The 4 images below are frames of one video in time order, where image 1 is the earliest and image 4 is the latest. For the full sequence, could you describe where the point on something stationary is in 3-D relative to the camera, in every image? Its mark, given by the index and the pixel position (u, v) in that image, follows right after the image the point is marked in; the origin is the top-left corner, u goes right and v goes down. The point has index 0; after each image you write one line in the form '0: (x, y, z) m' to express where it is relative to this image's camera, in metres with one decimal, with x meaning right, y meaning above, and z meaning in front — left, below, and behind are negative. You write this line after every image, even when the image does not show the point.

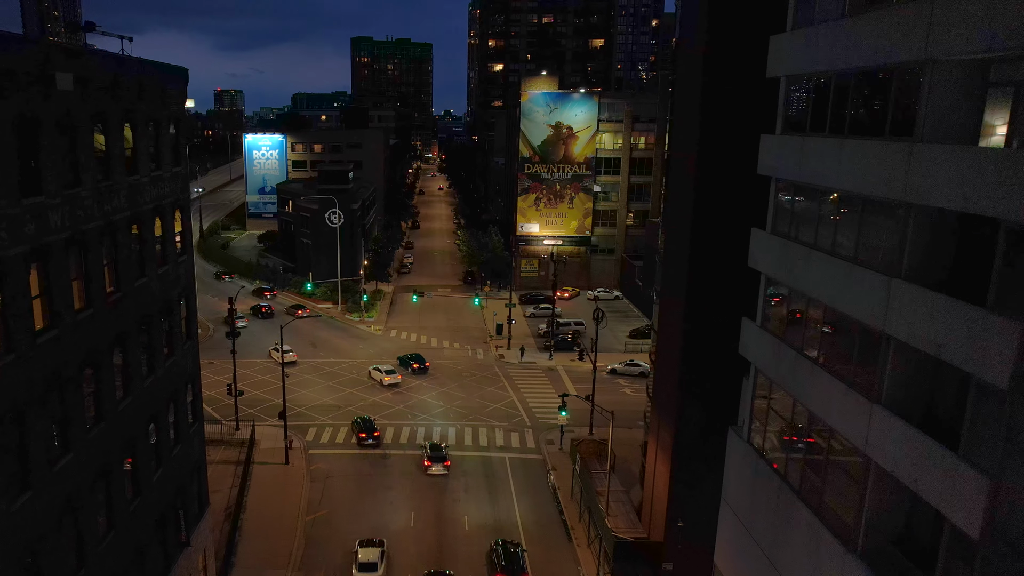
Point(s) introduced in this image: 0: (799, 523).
0: (+7.5, -6.2, +18.2) m
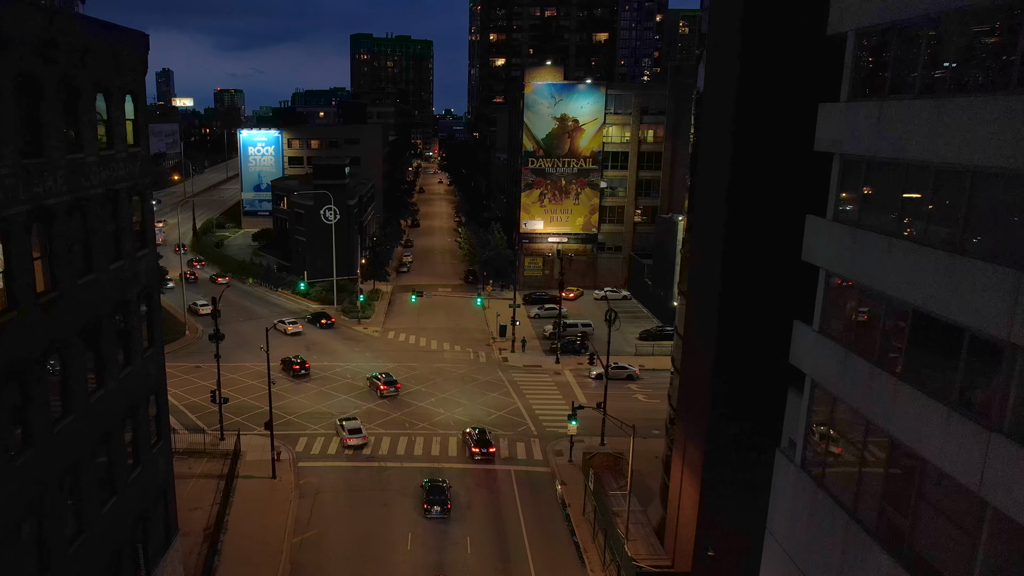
0: (+7.8, -6.1, +14.9) m
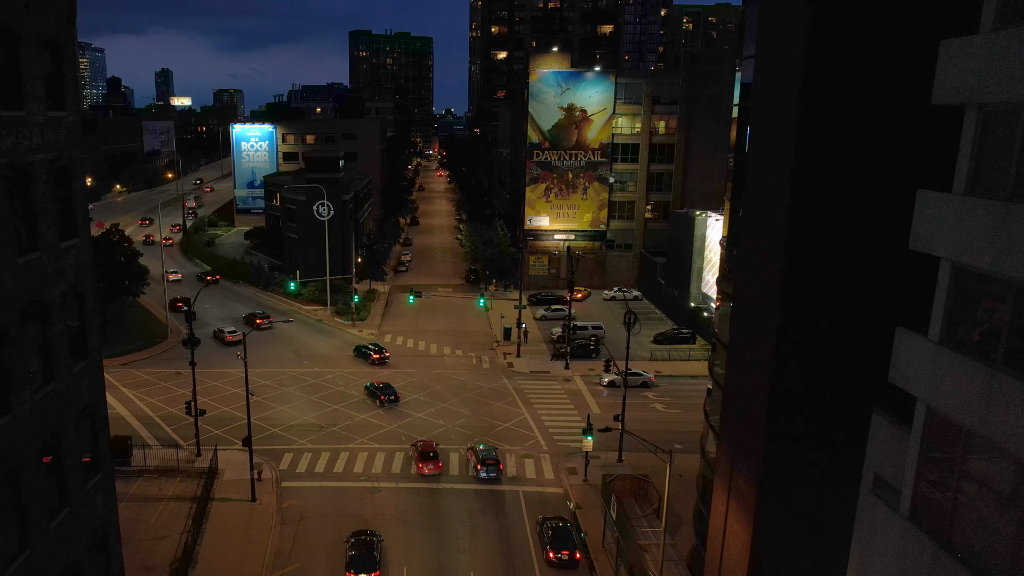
0: (+8.3, -6.1, +10.6) m
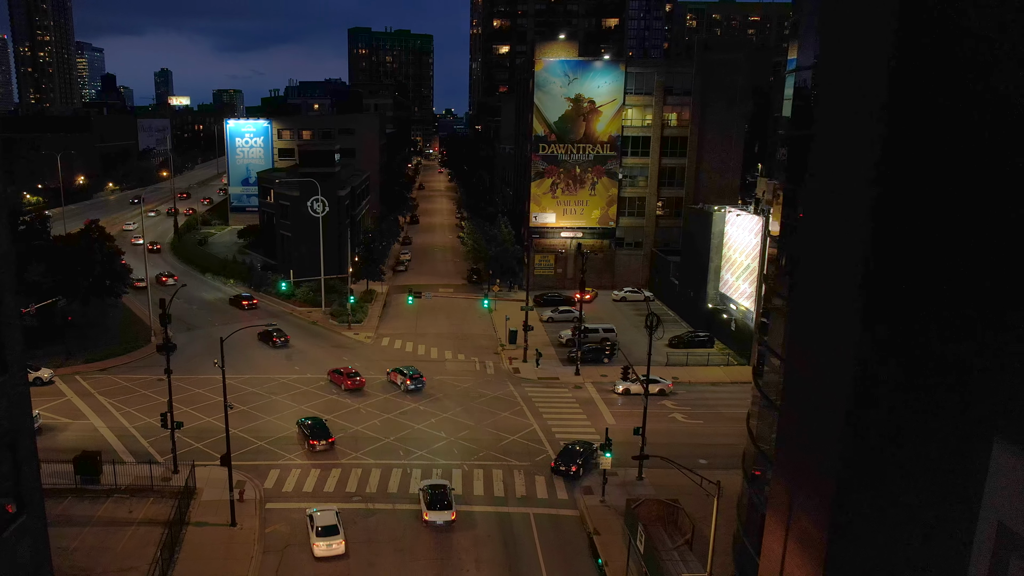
0: (+8.7, -6.0, +6.9) m
